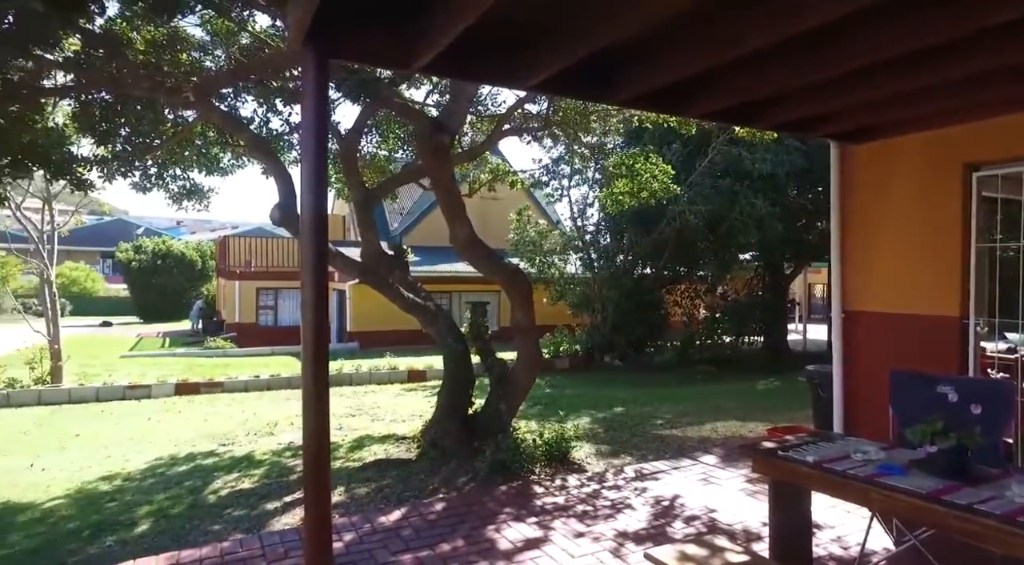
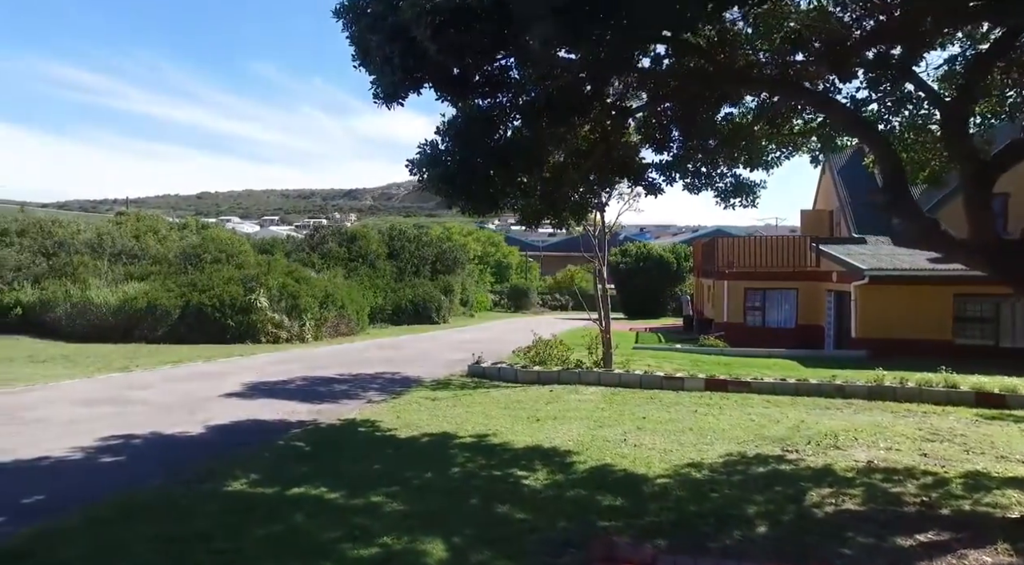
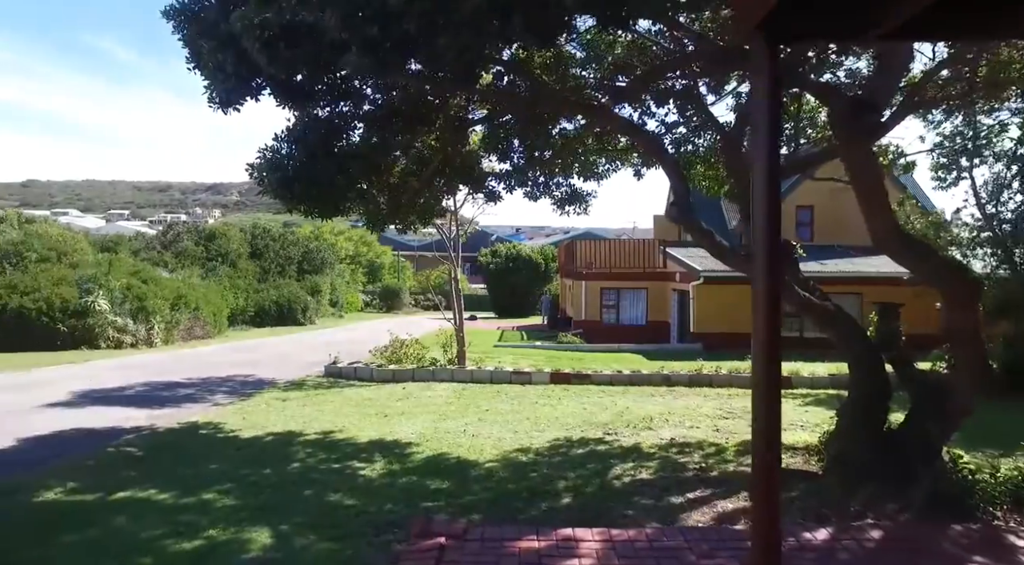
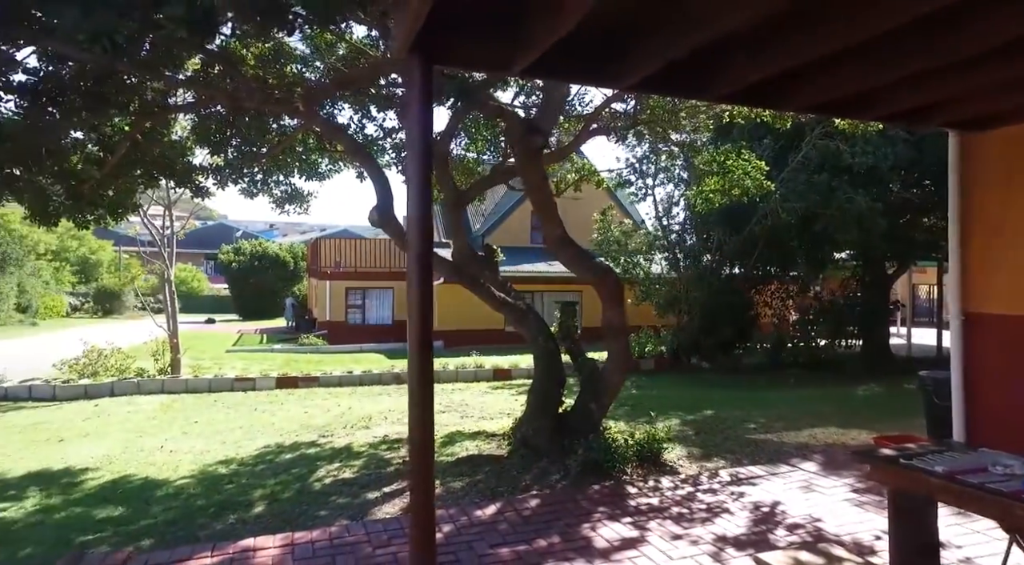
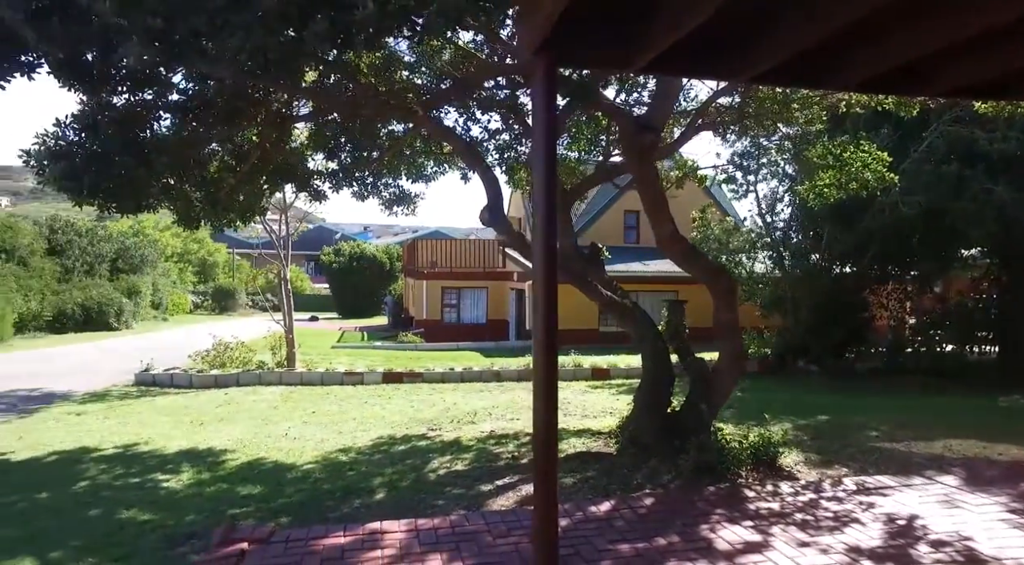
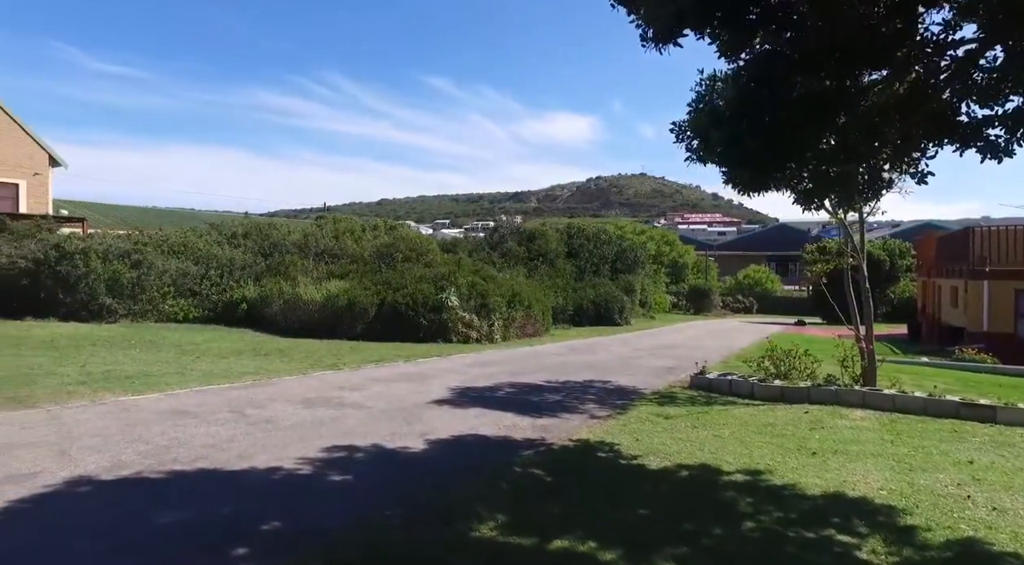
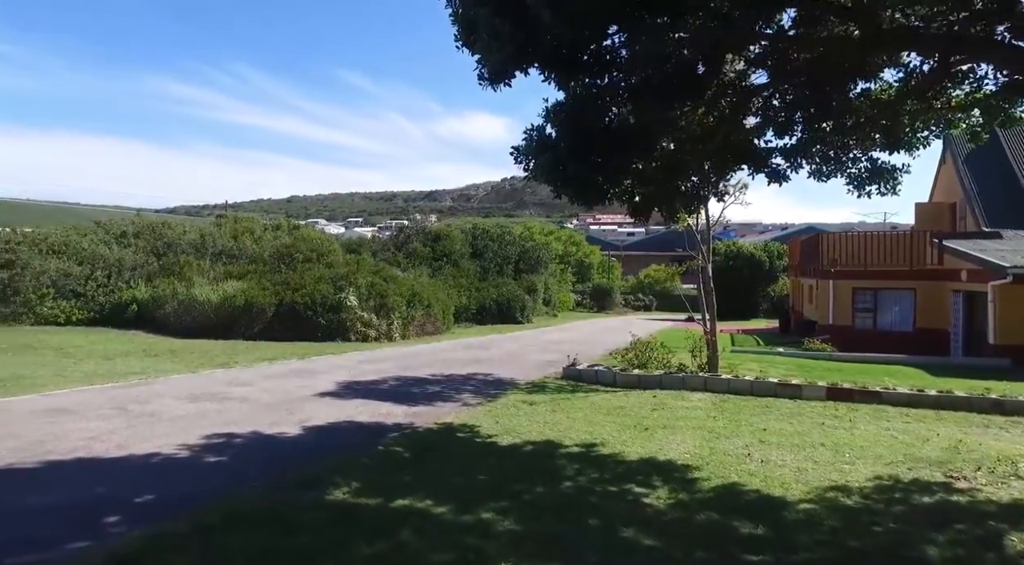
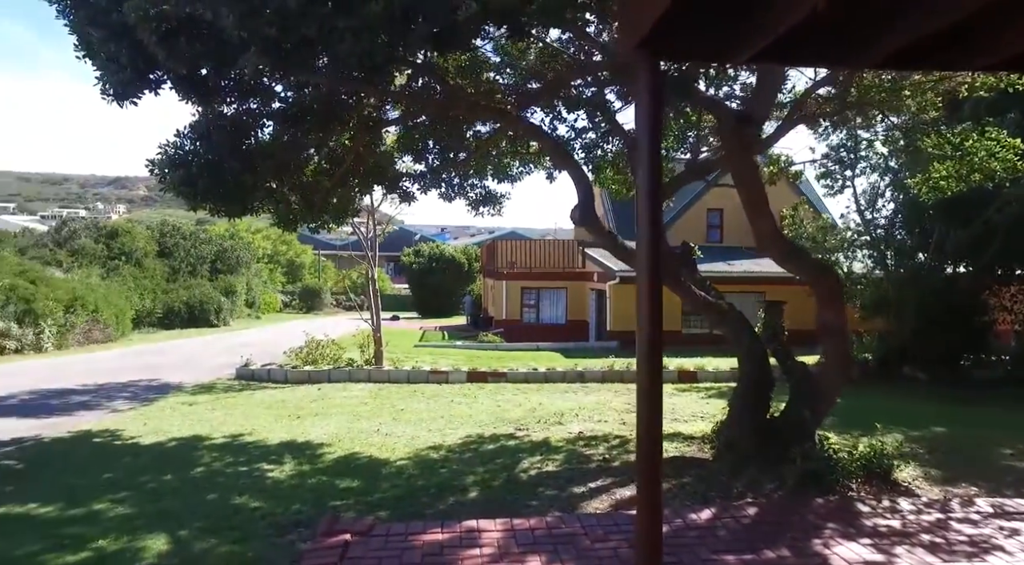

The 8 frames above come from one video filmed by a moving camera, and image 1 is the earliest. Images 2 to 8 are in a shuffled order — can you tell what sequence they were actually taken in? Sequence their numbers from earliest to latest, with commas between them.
4, 5, 8, 3, 2, 7, 6
